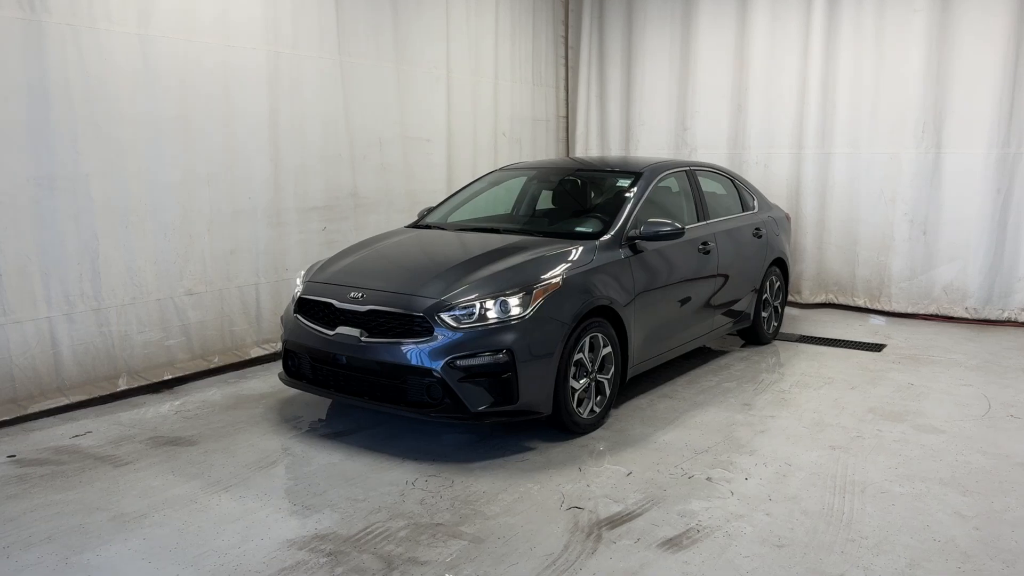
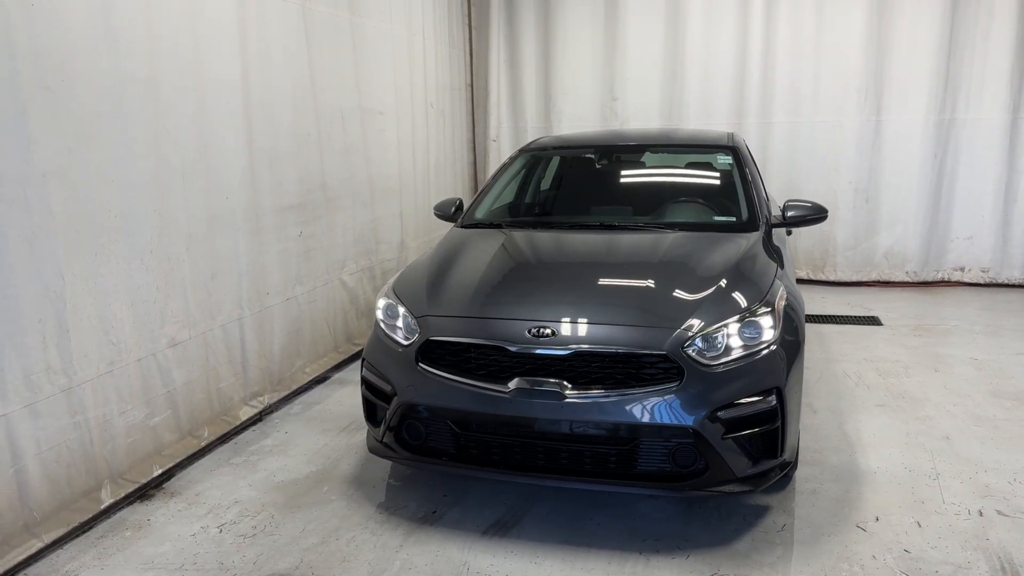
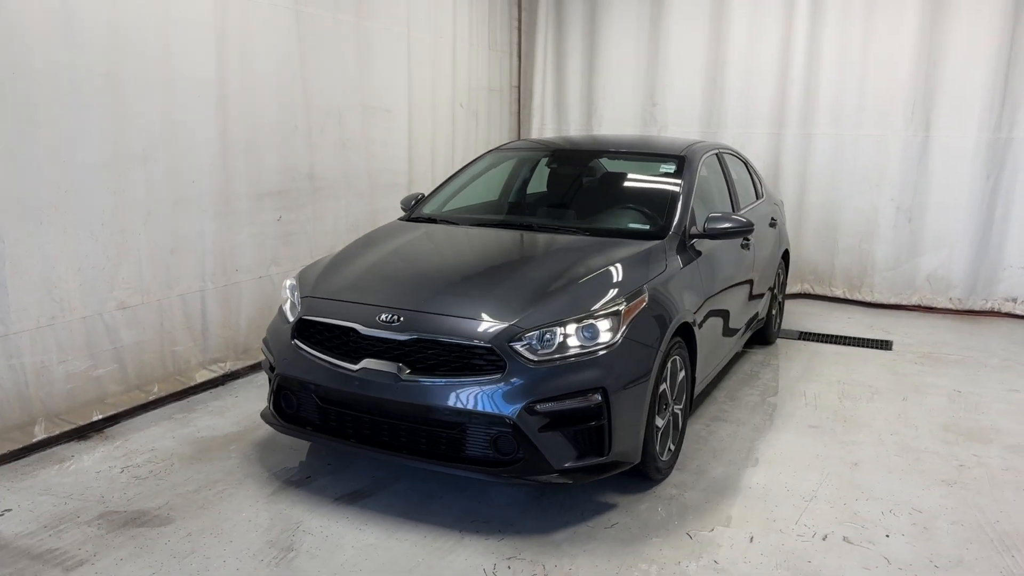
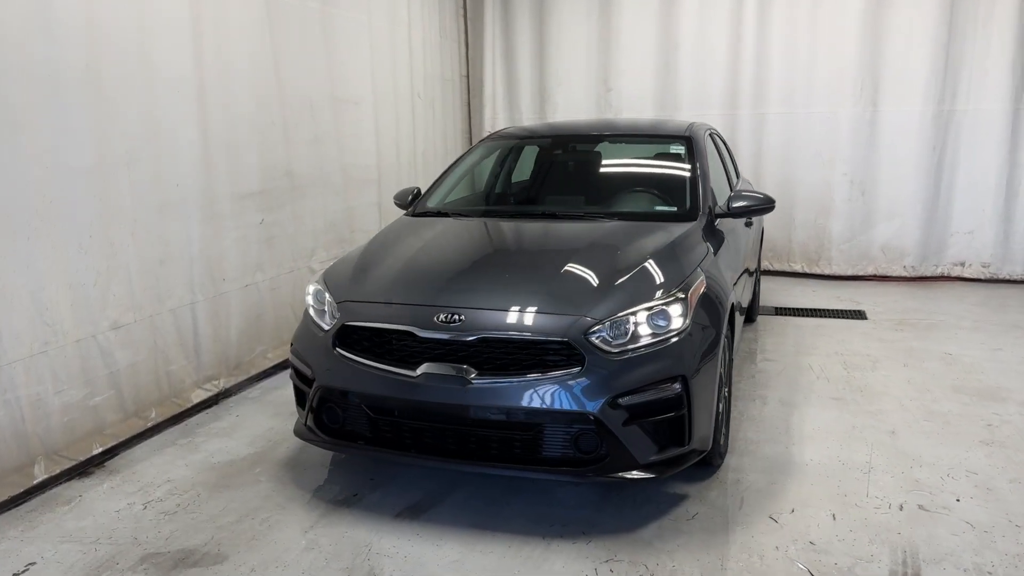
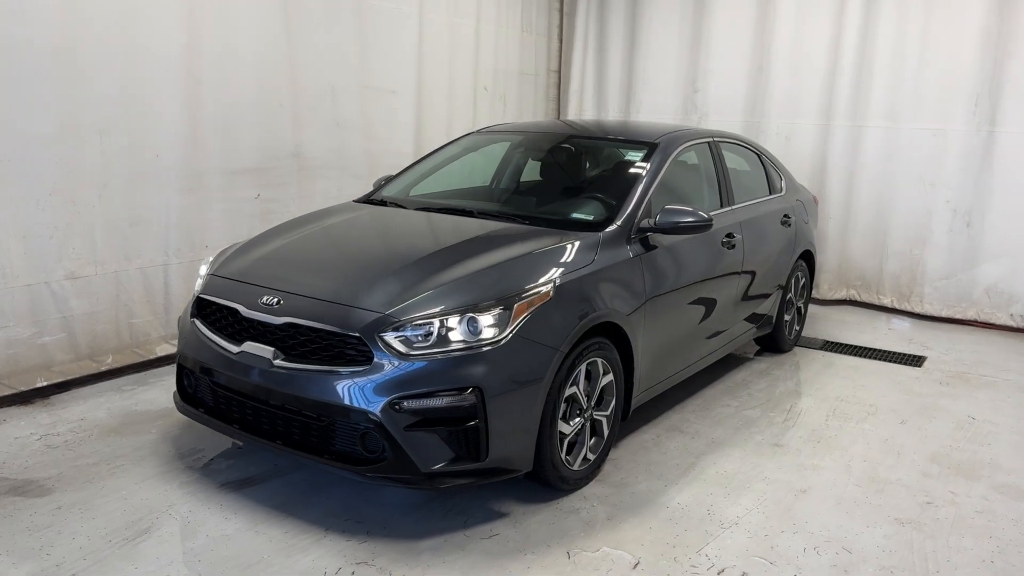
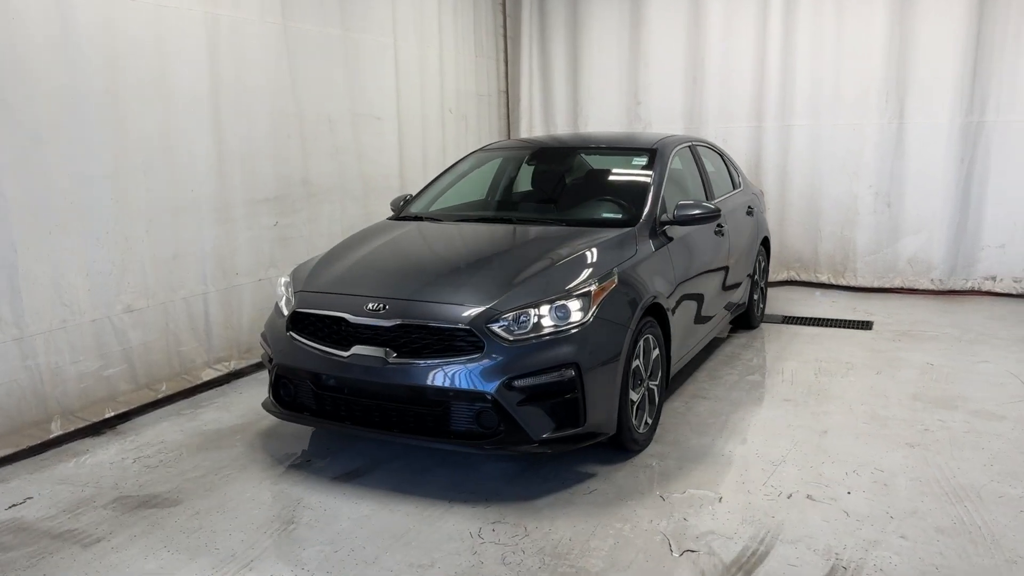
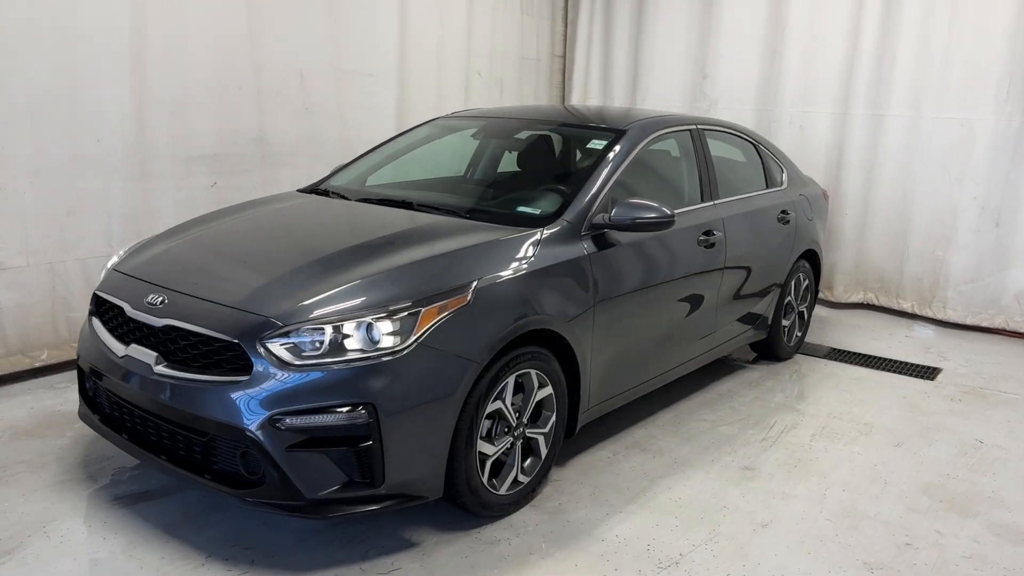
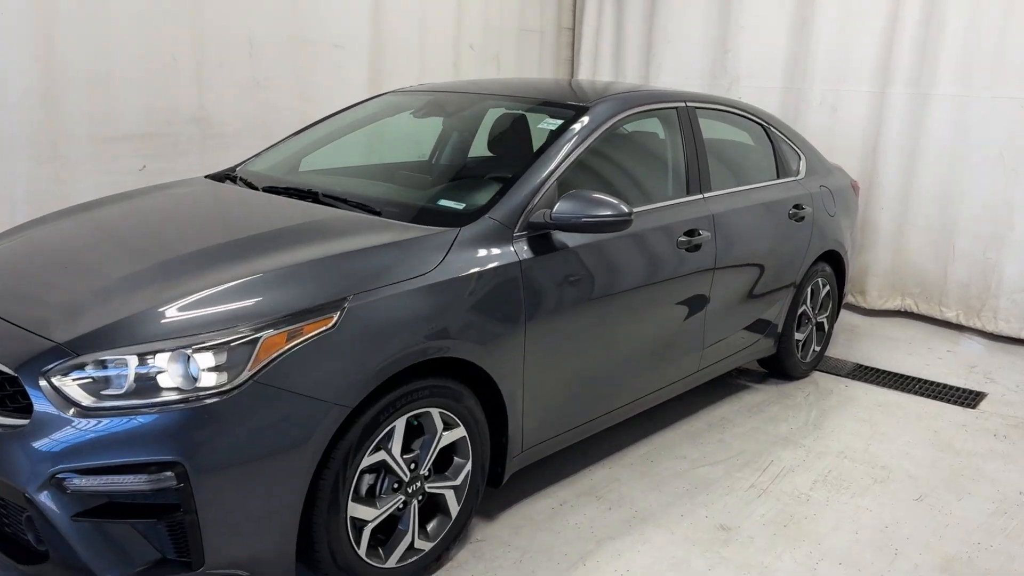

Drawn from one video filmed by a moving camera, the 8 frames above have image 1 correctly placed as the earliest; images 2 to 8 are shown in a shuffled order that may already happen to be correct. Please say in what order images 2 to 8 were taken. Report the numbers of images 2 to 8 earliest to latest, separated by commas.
6, 4, 2, 3, 5, 7, 8
